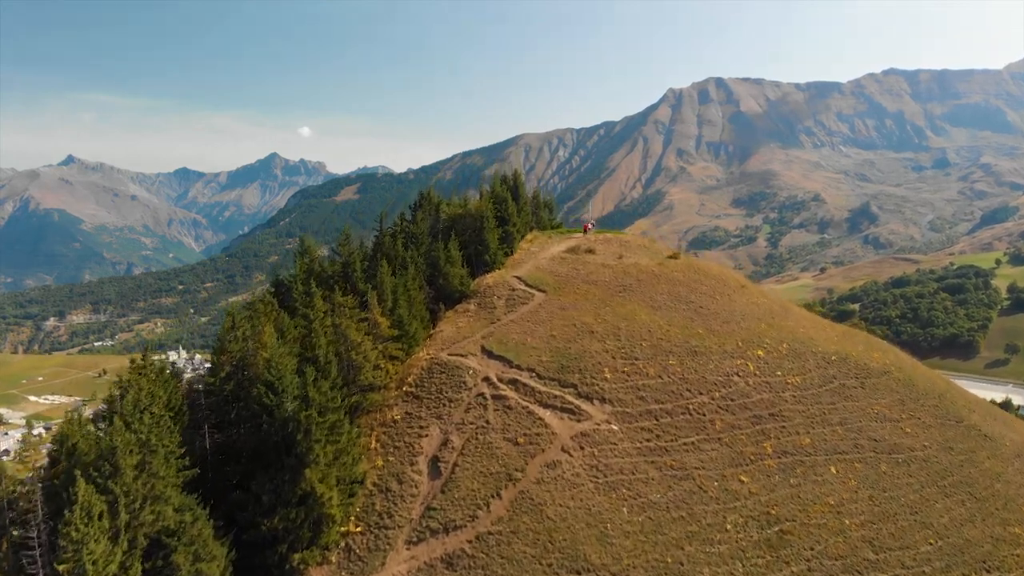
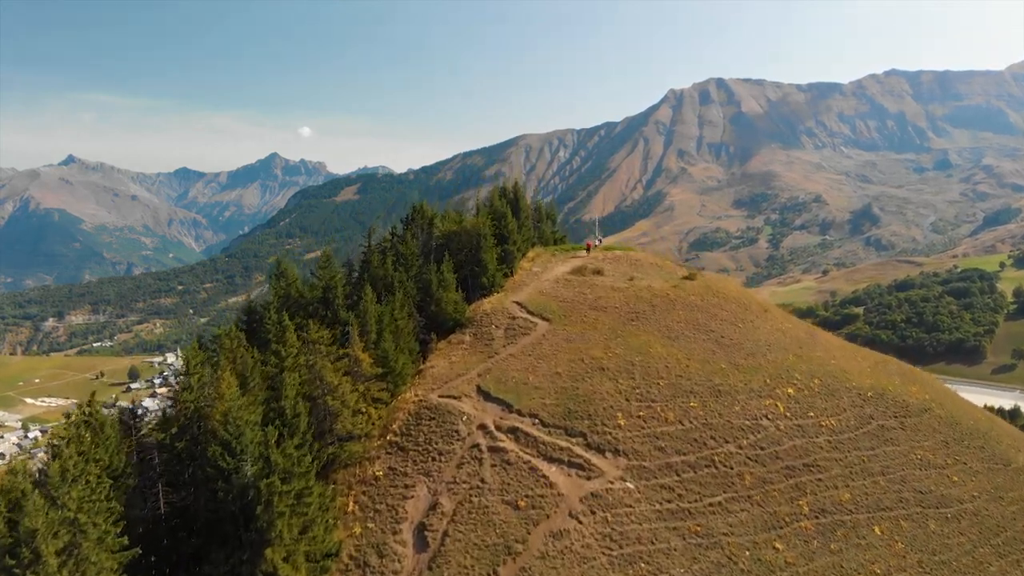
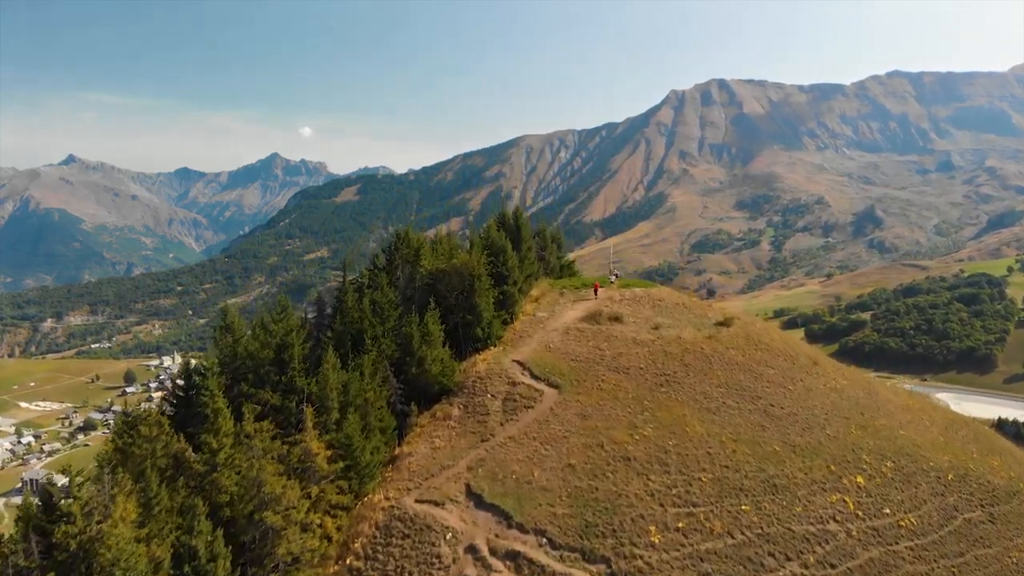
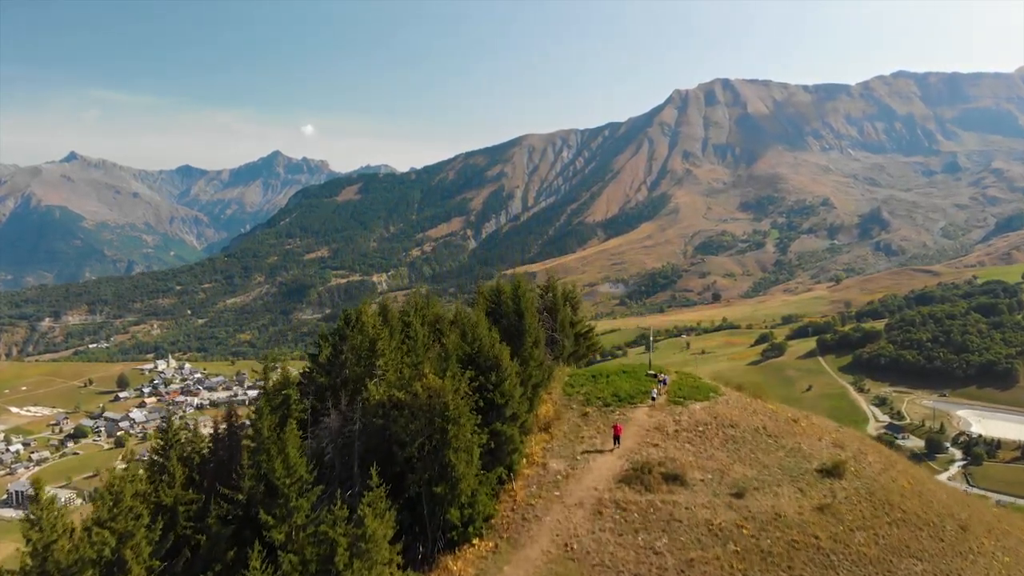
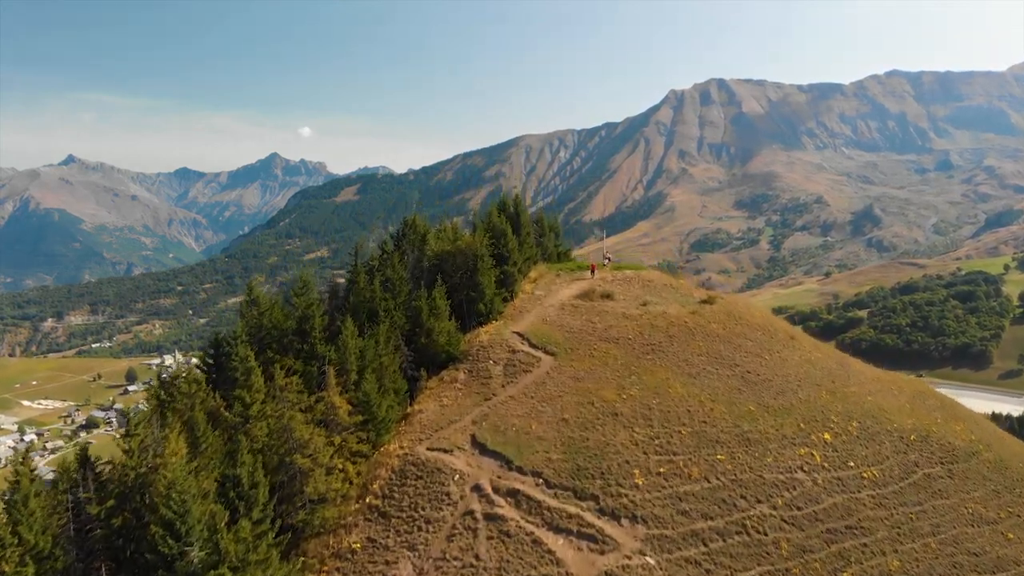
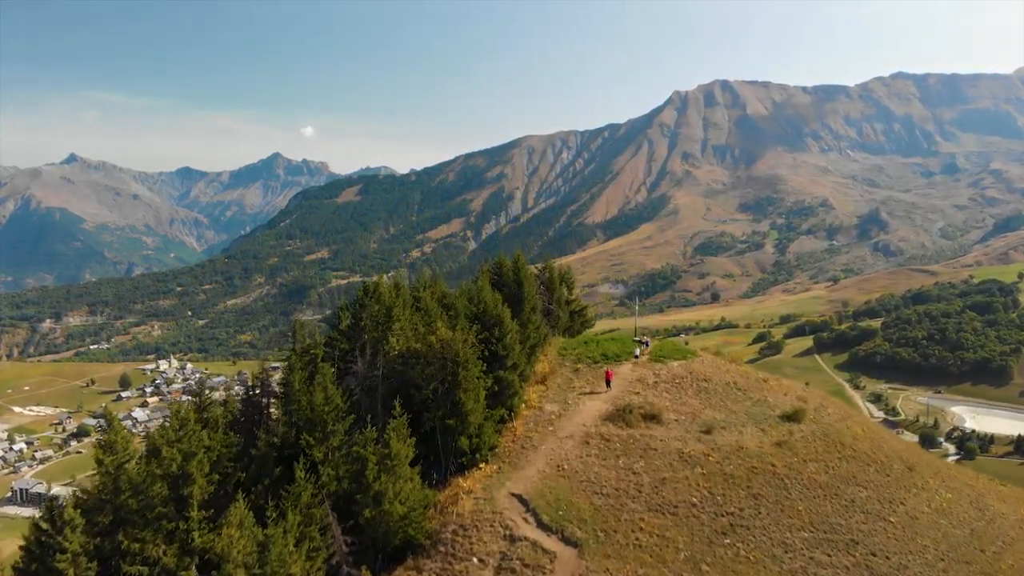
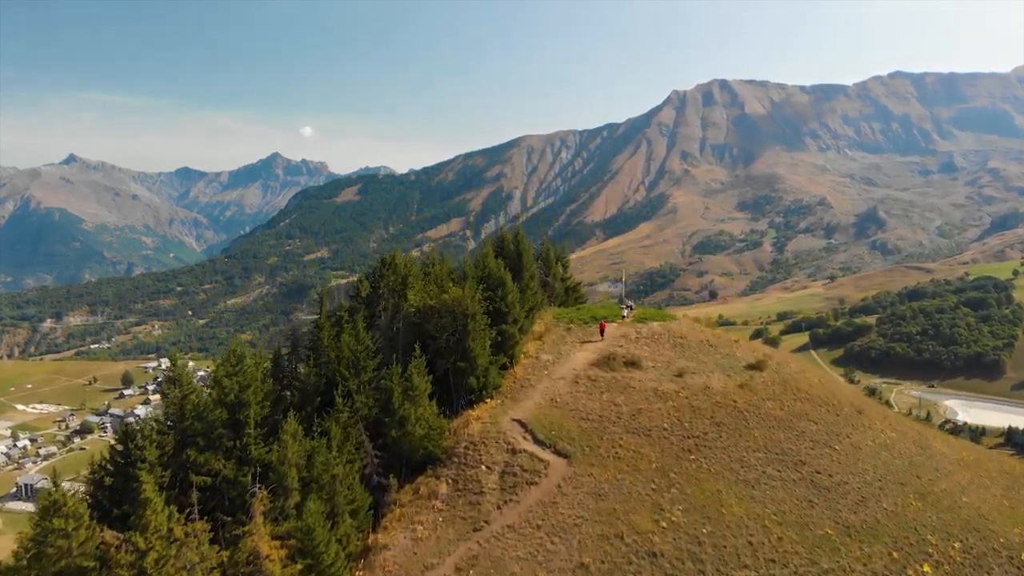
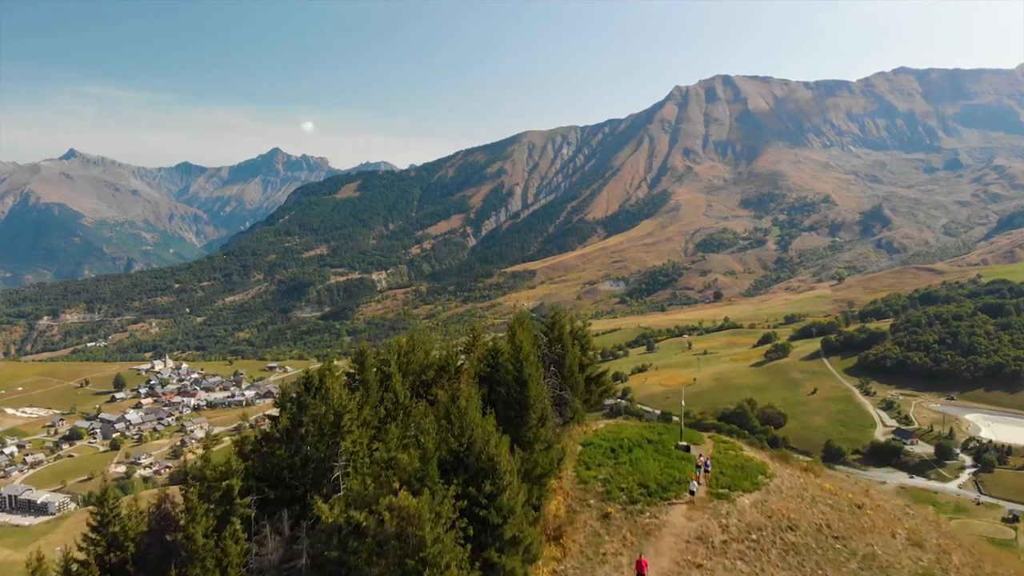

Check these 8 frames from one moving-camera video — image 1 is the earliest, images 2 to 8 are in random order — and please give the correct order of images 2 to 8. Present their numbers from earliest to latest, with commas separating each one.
2, 5, 3, 7, 6, 4, 8
